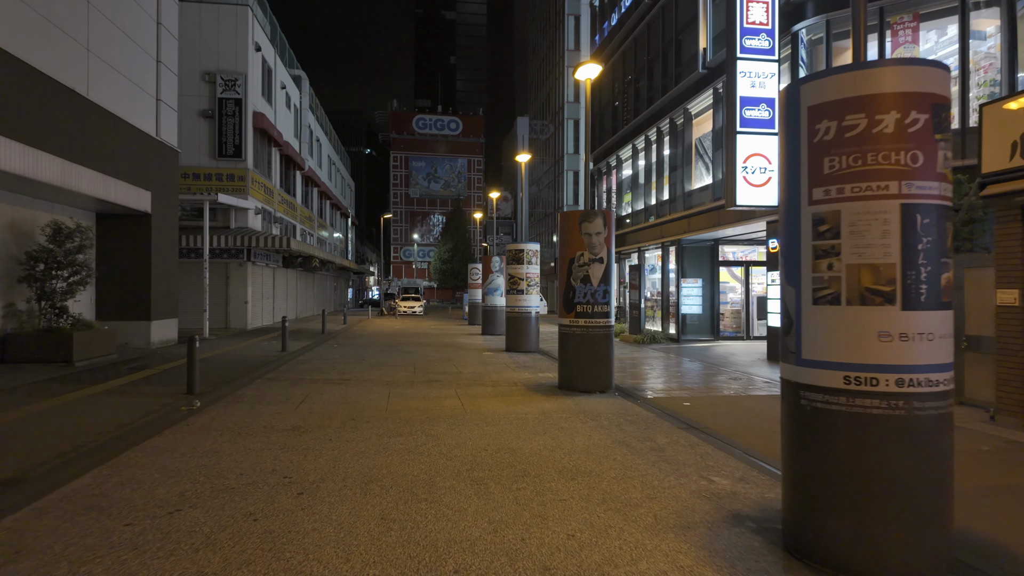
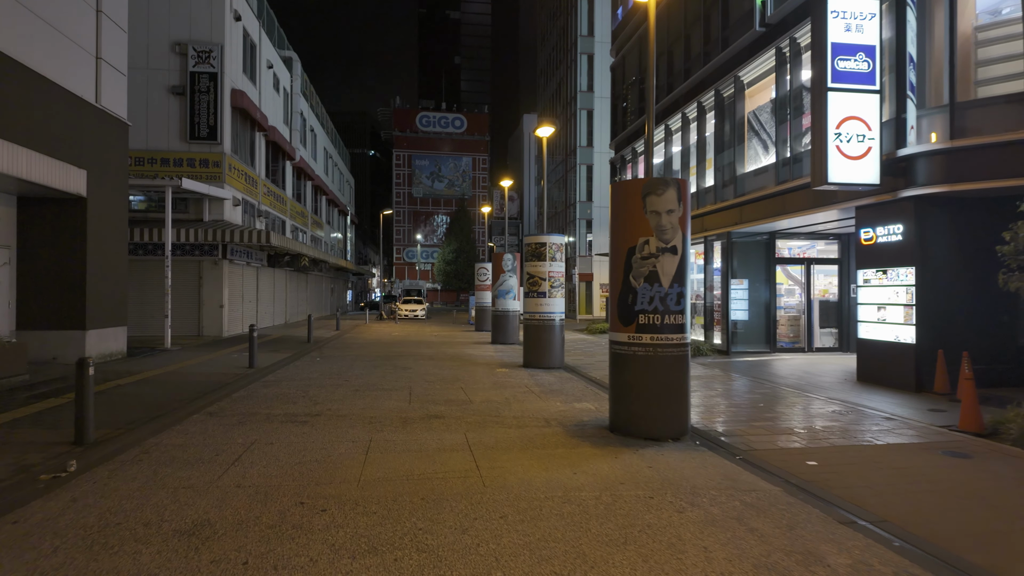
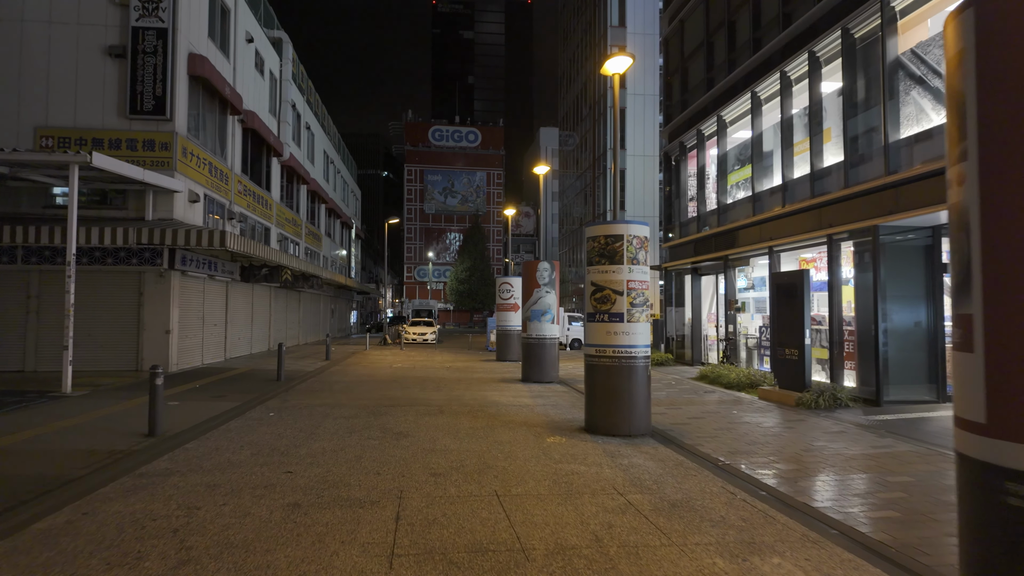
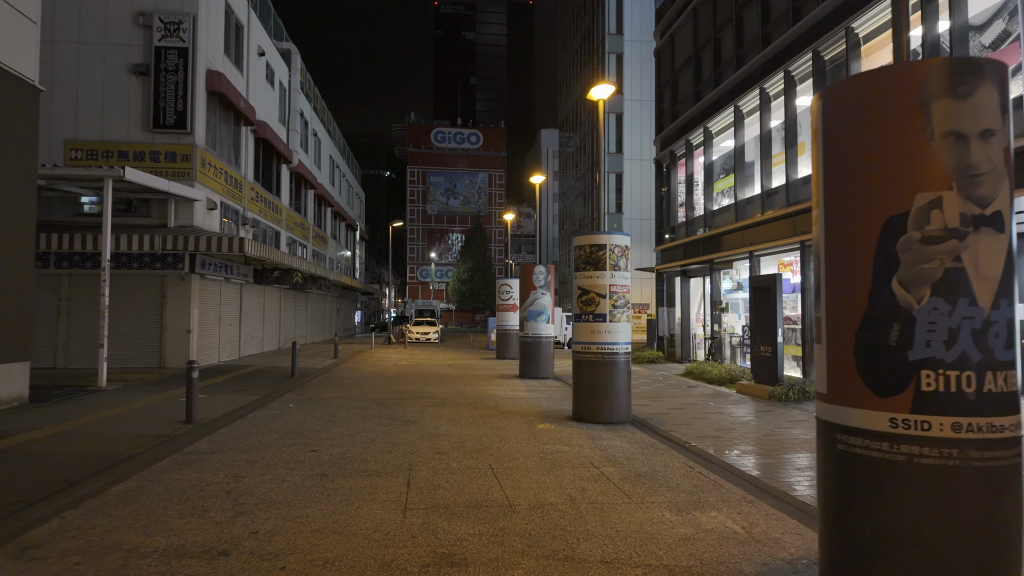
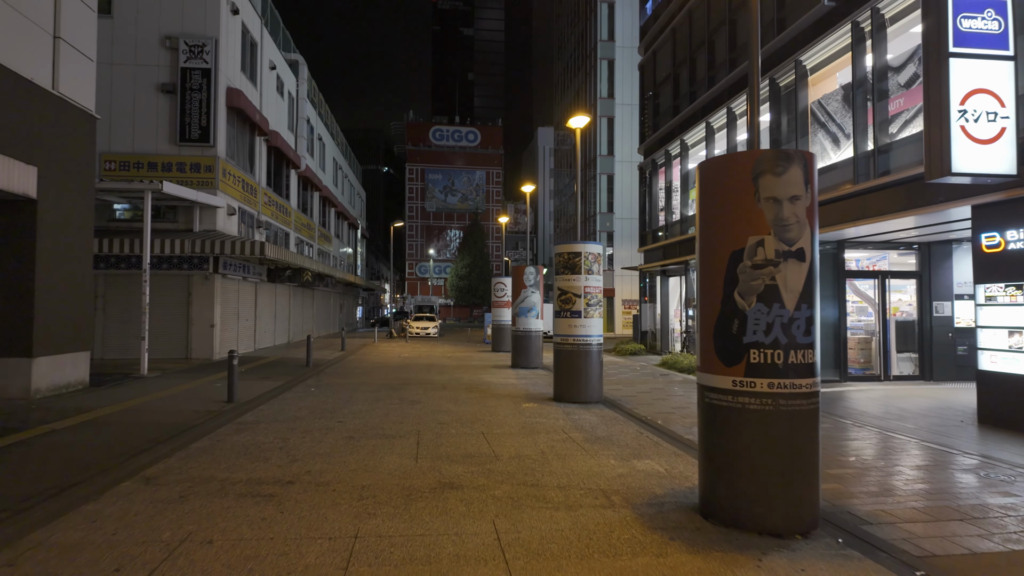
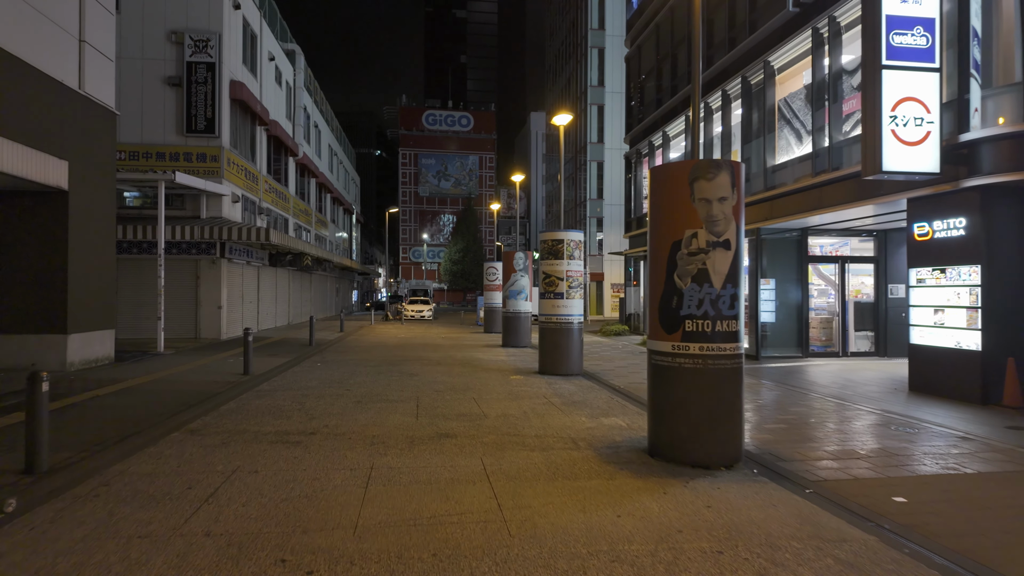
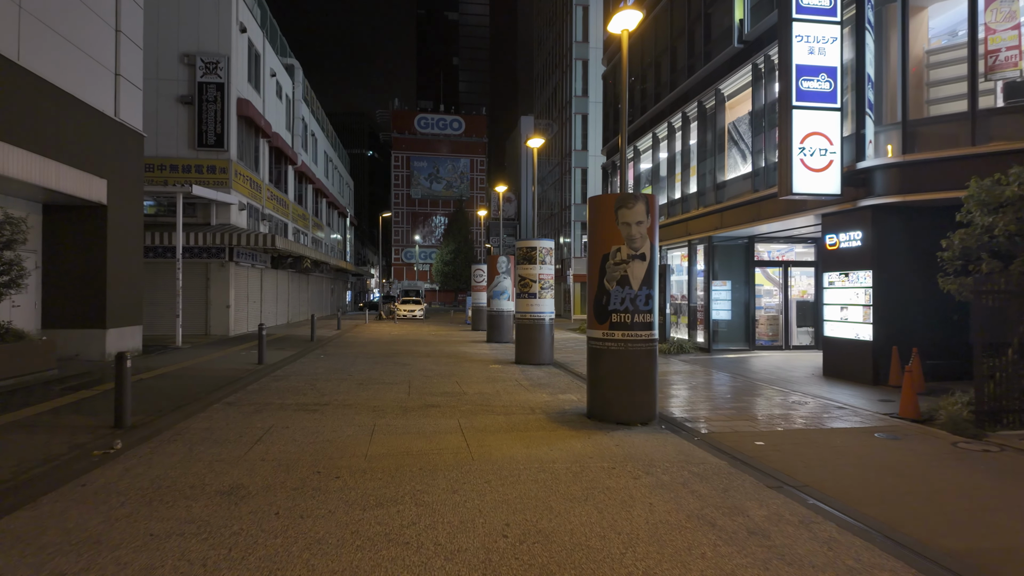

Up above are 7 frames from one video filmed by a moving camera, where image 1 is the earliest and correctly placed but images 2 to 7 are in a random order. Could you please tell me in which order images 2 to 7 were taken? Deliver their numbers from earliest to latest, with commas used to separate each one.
7, 2, 6, 5, 4, 3
